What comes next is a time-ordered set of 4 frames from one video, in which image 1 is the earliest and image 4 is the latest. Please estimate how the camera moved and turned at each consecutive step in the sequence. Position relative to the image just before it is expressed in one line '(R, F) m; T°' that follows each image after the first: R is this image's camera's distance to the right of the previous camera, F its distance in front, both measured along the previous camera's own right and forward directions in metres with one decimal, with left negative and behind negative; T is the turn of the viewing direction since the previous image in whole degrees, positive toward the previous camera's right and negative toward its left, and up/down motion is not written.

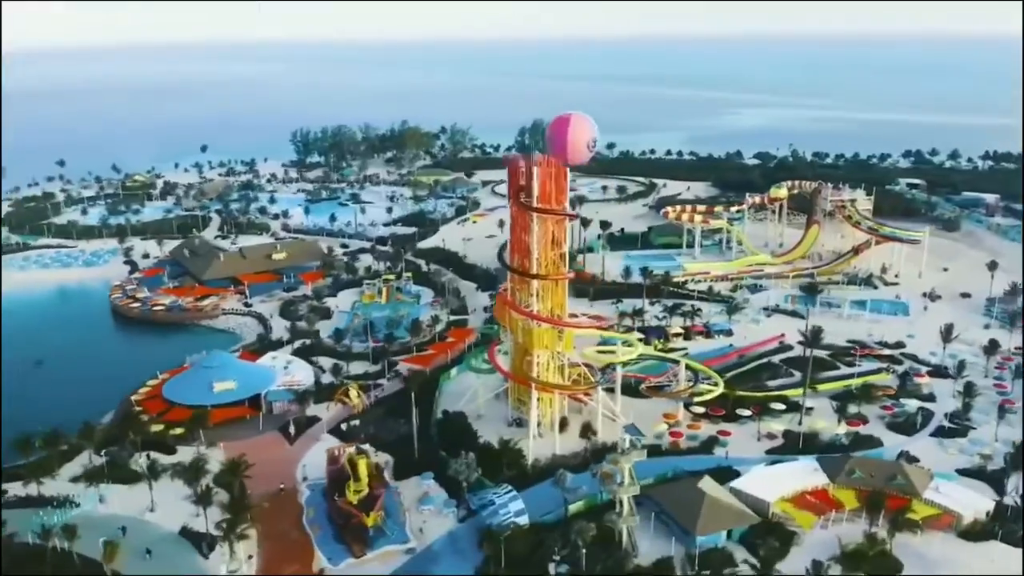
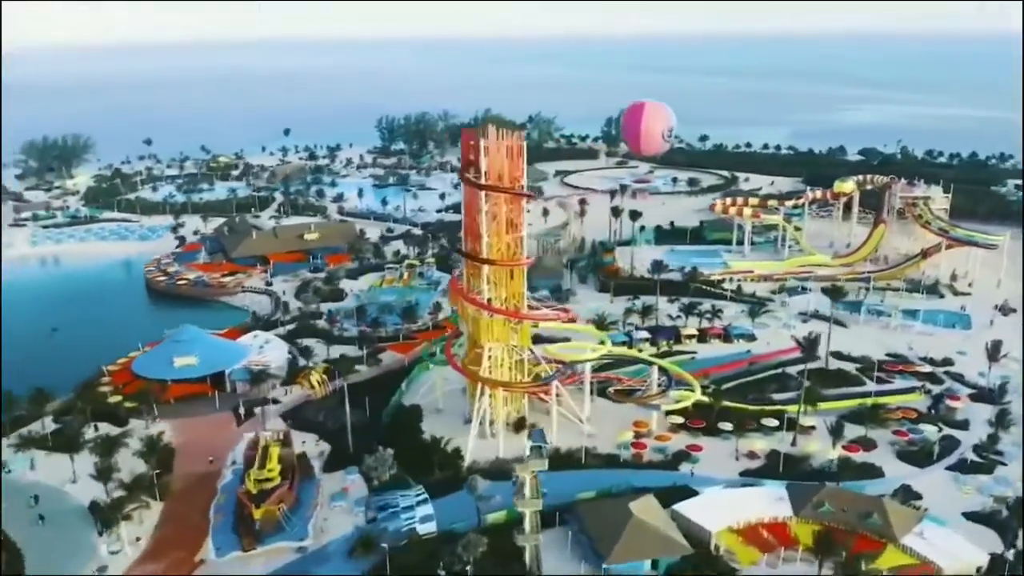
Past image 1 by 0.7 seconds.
(+6.9, +3.8) m; -9°
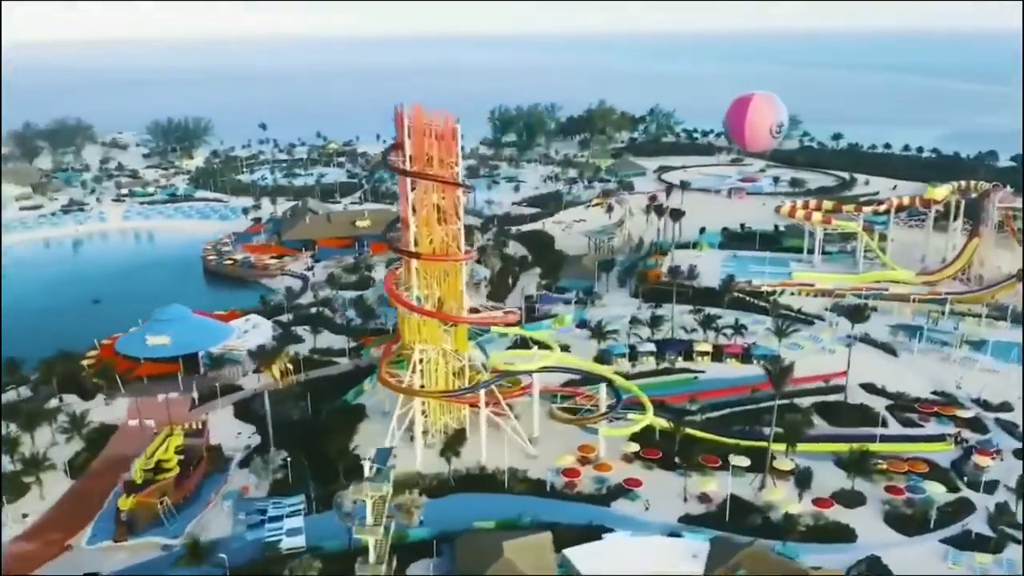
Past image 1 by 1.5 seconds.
(+8.1, +4.1) m; -11°
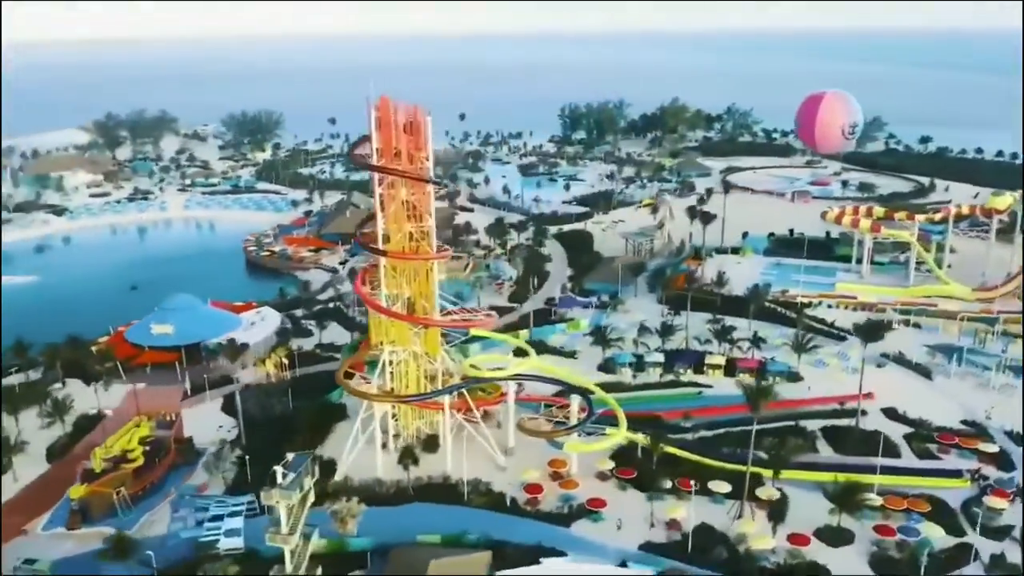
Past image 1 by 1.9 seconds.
(+4.1, +1.7) m; -6°
